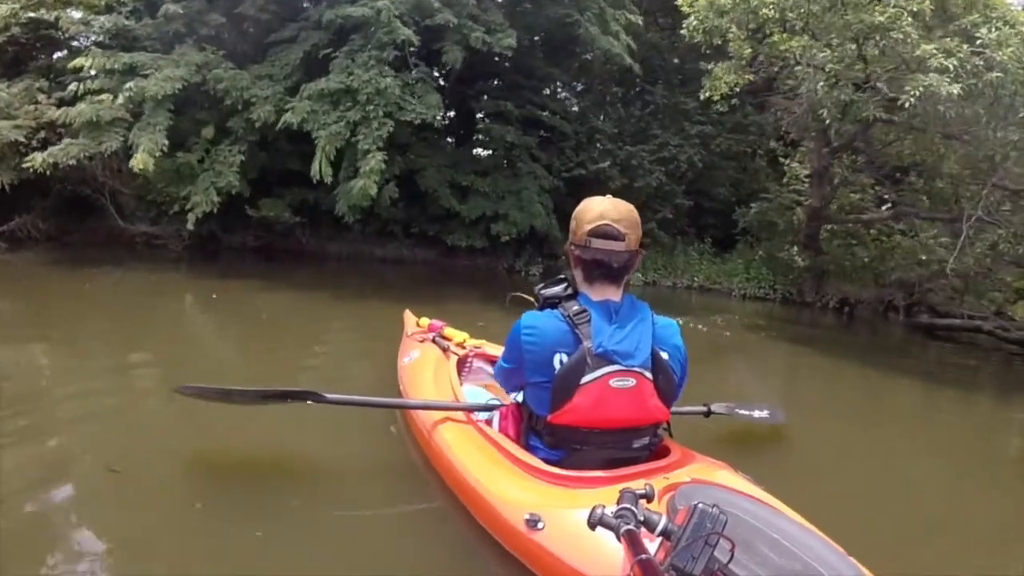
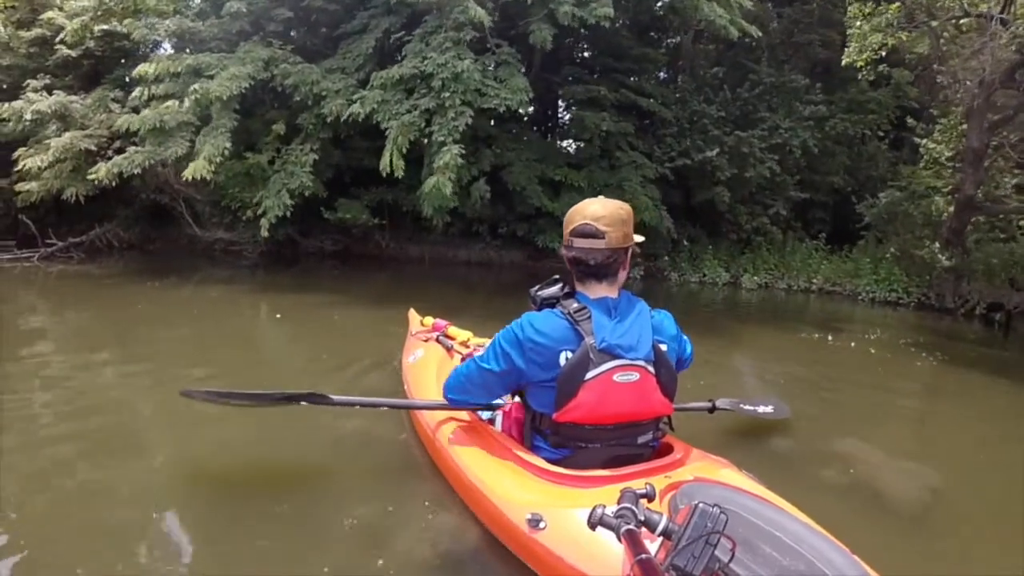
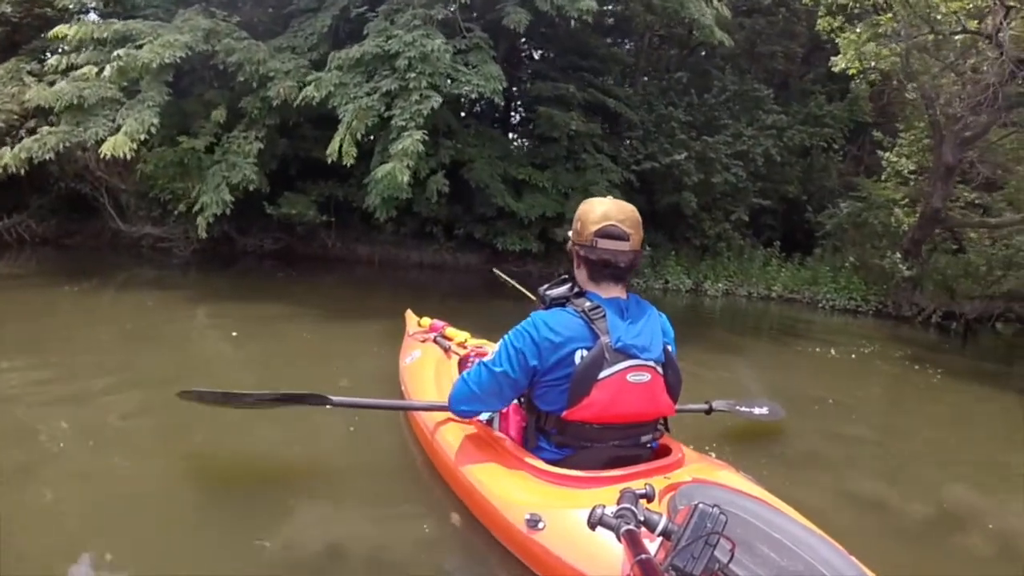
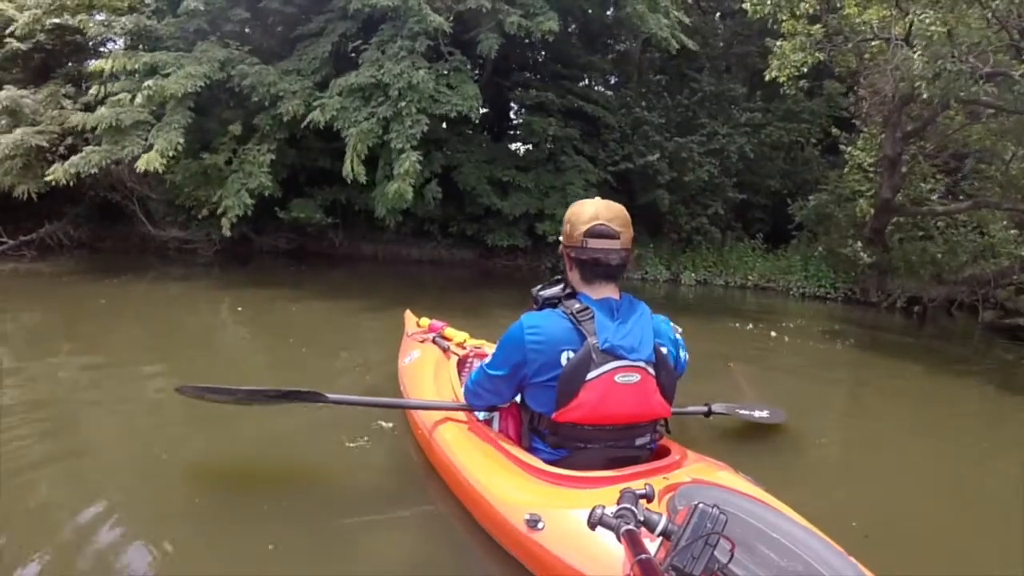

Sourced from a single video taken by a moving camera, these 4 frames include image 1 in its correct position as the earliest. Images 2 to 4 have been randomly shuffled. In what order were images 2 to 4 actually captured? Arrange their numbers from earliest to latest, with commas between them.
4, 2, 3
